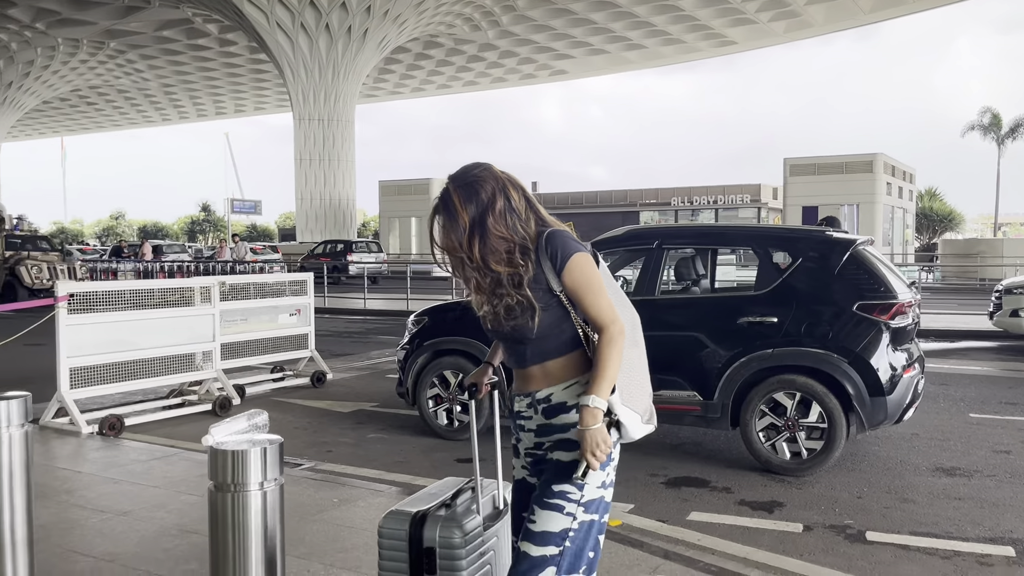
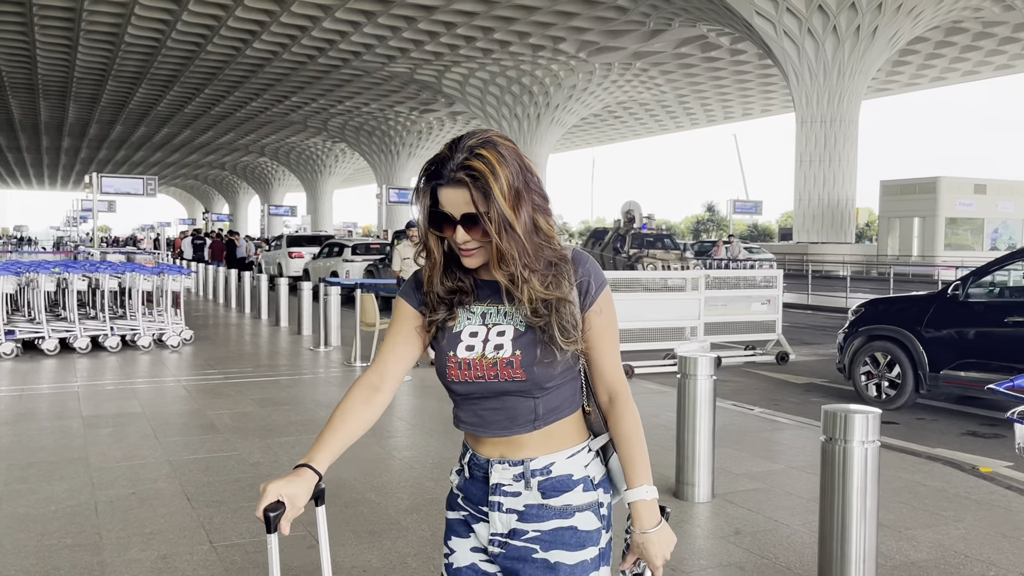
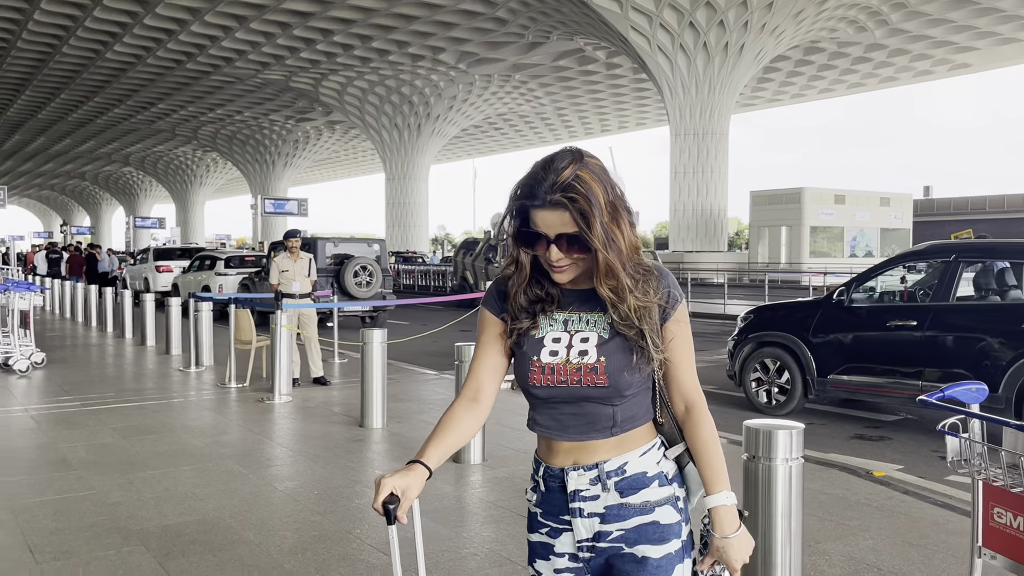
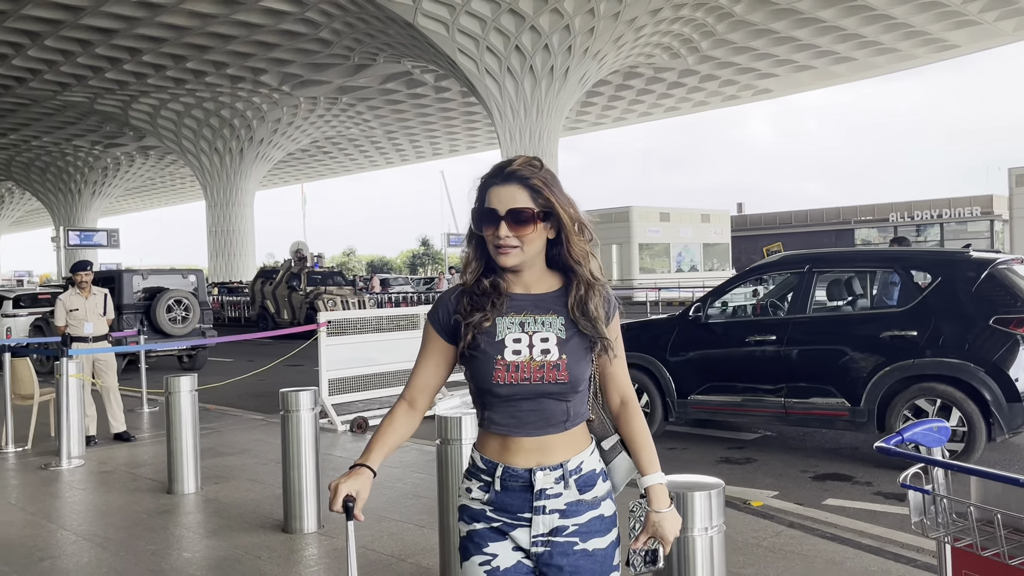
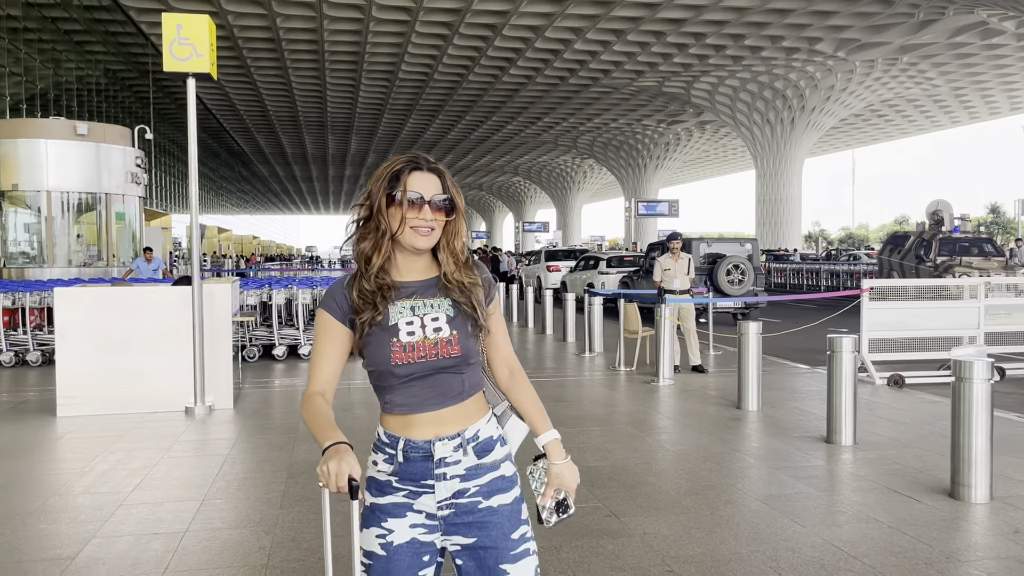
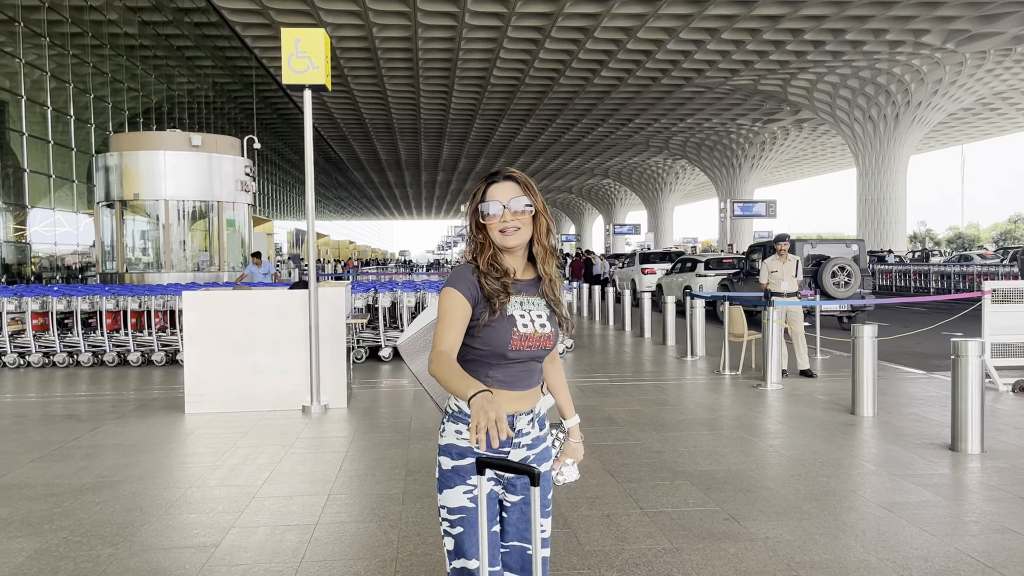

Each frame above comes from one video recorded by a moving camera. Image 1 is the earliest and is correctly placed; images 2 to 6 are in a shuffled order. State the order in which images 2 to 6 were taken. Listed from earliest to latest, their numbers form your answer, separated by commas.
4, 3, 2, 5, 6
